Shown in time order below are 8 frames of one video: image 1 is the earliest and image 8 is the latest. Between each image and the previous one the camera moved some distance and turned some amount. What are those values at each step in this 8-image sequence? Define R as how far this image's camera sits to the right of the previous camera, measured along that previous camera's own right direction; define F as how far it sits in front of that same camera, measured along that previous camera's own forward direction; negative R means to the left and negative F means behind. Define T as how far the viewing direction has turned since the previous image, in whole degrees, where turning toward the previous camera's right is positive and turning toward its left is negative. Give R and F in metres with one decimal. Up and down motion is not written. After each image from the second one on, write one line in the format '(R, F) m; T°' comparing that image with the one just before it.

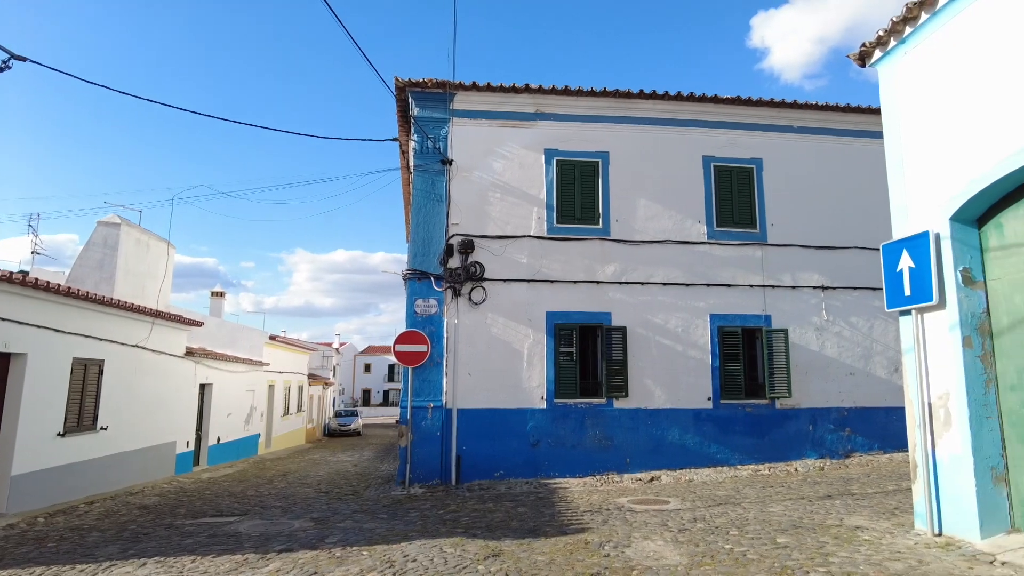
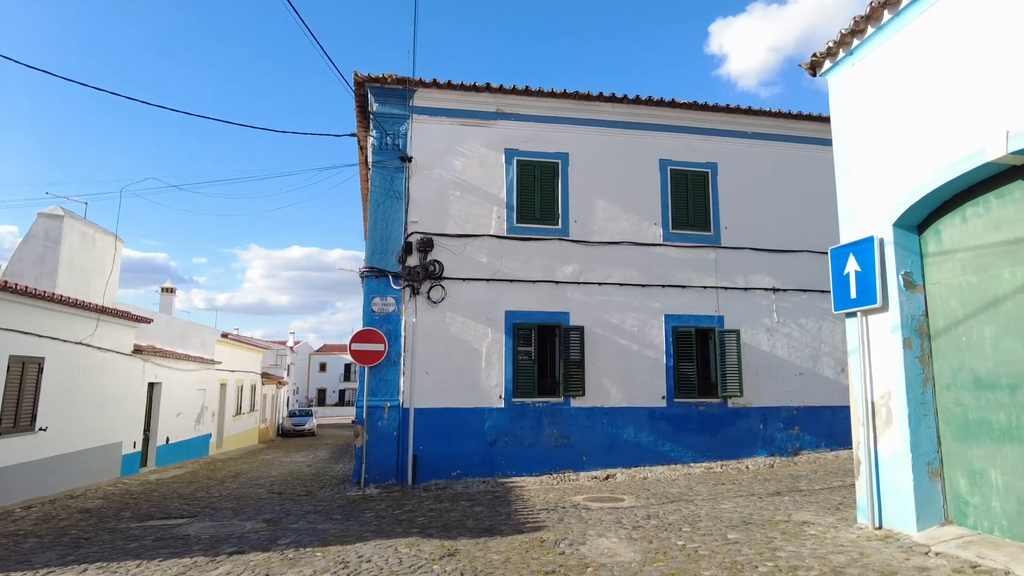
(0.0, 0.0) m; +4°
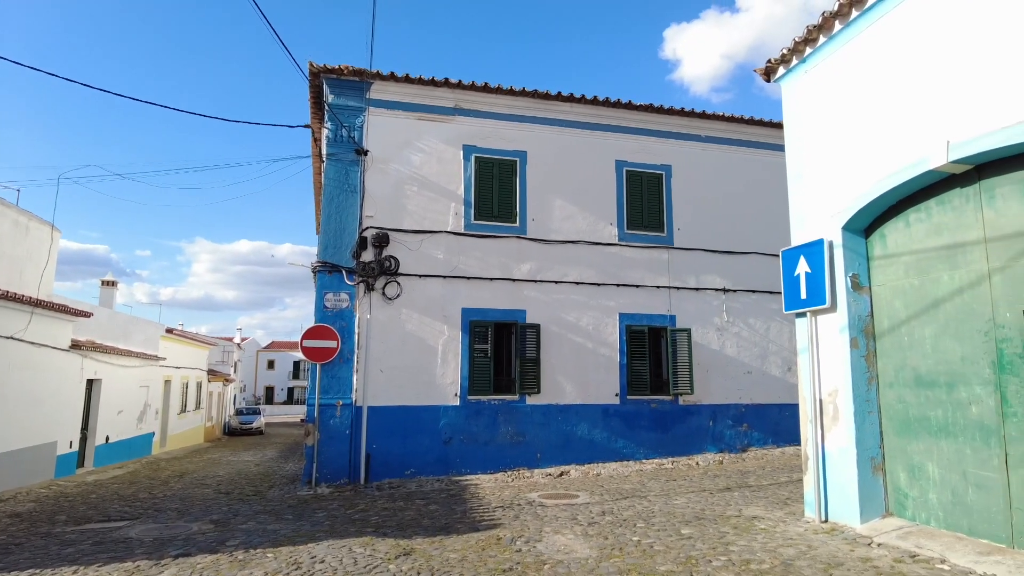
(0.0, 0.0) m; +4°
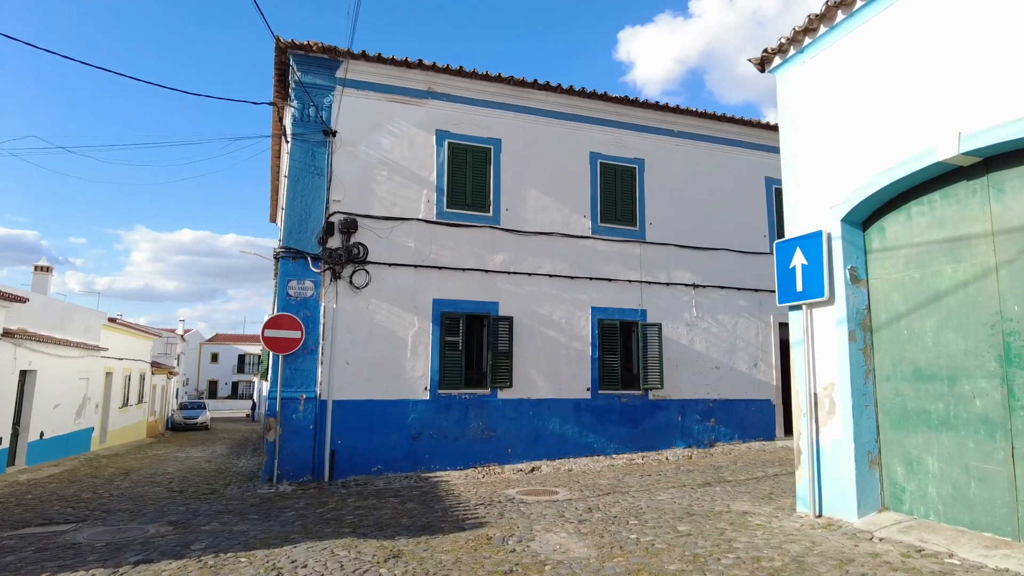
(-0.4, +0.3) m; +5°
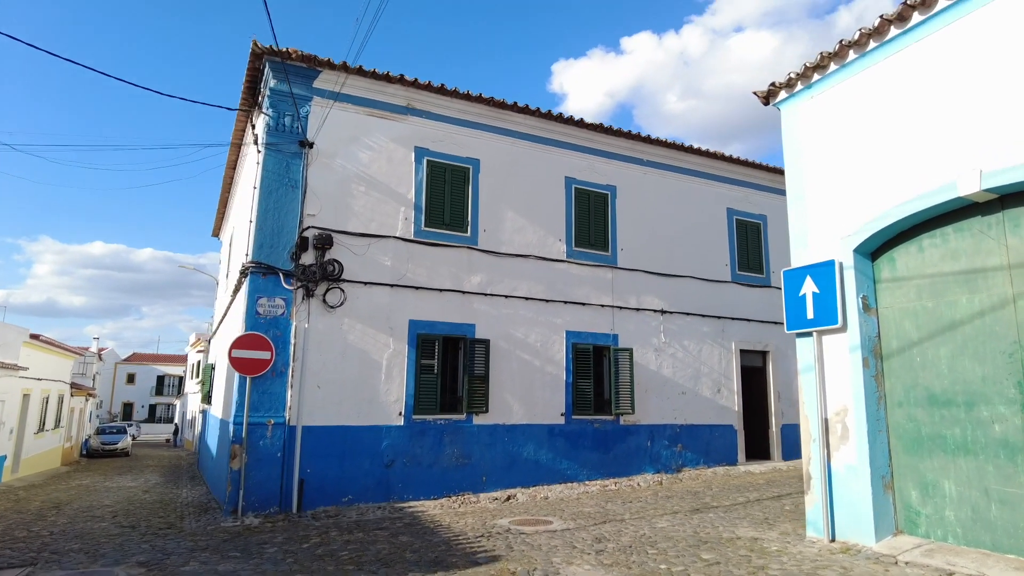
(-0.8, +0.2) m; +7°
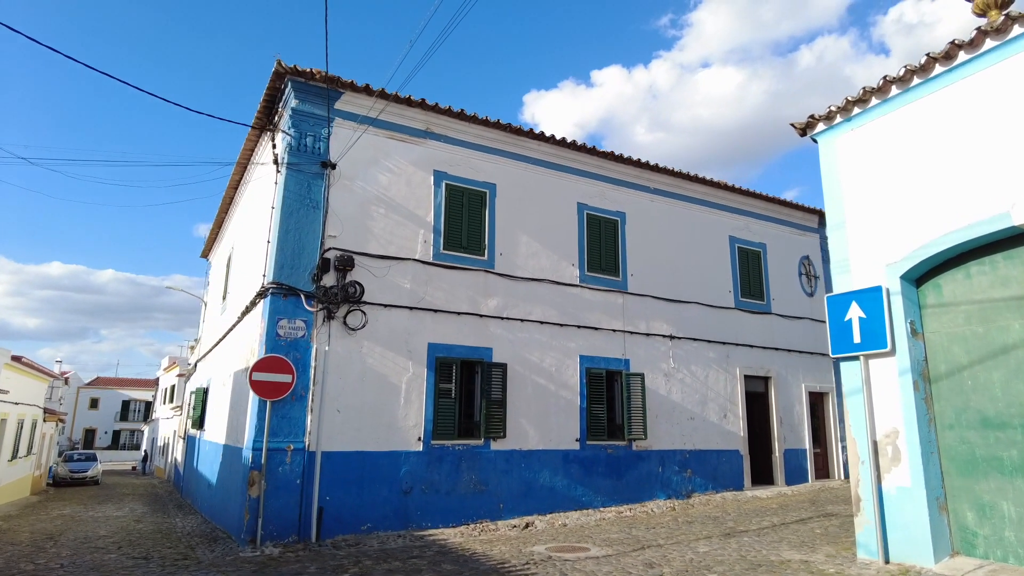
(-0.8, 0.0) m; +3°
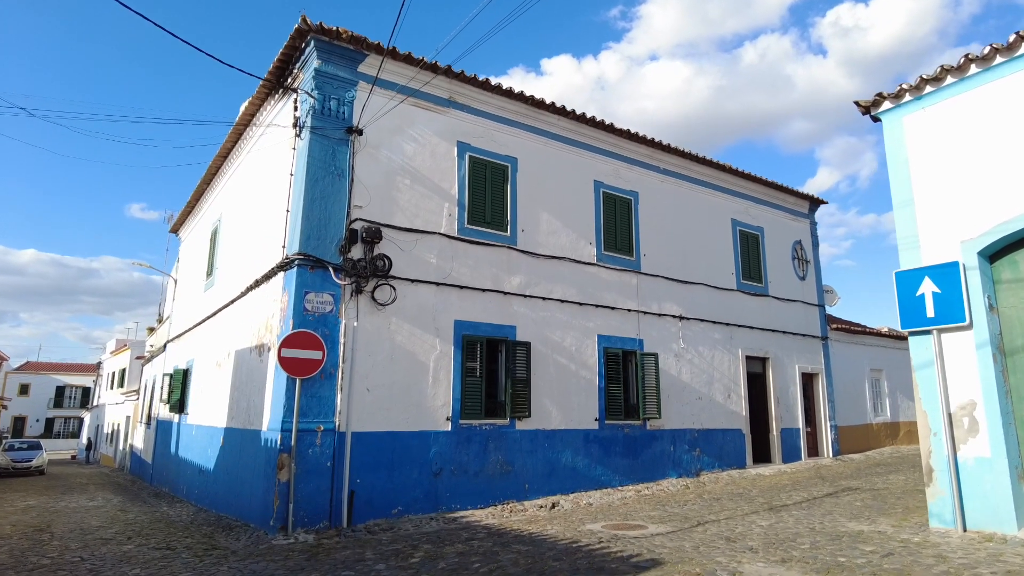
(-1.3, +0.3) m; +5°
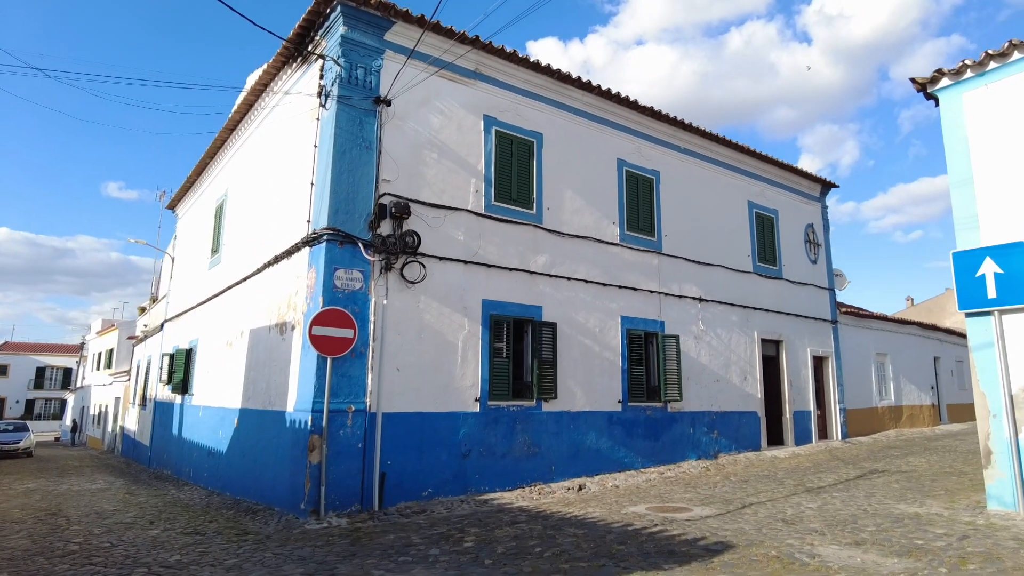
(-0.7, +0.2) m; +2°
